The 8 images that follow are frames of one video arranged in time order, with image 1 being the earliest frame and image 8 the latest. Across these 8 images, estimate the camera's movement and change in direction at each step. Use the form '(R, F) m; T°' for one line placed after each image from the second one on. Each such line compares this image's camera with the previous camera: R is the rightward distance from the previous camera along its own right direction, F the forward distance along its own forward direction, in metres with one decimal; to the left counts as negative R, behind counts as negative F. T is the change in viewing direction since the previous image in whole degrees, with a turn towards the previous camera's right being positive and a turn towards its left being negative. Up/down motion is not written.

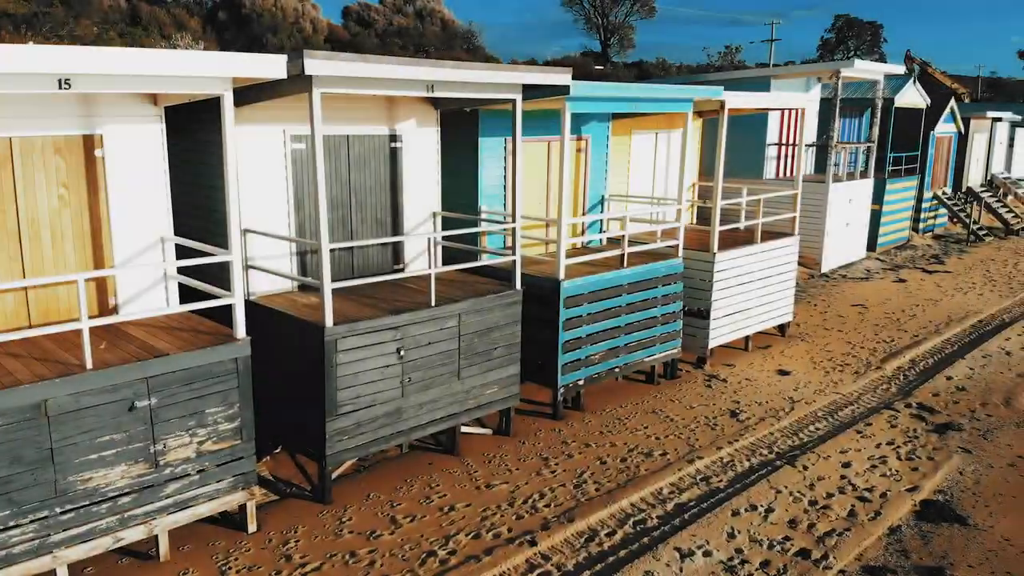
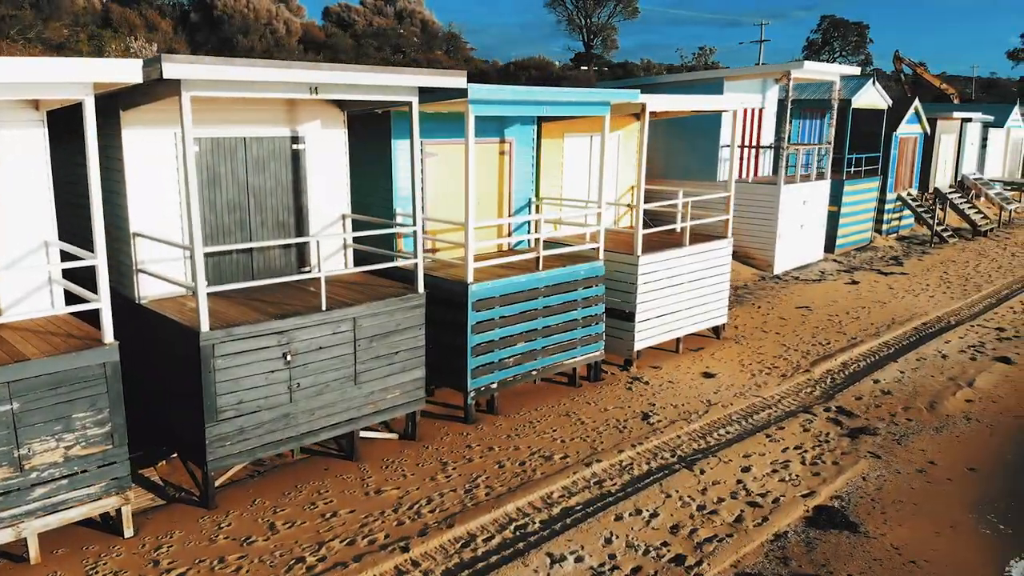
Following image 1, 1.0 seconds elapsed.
(+1.8, +0.1) m; 0°
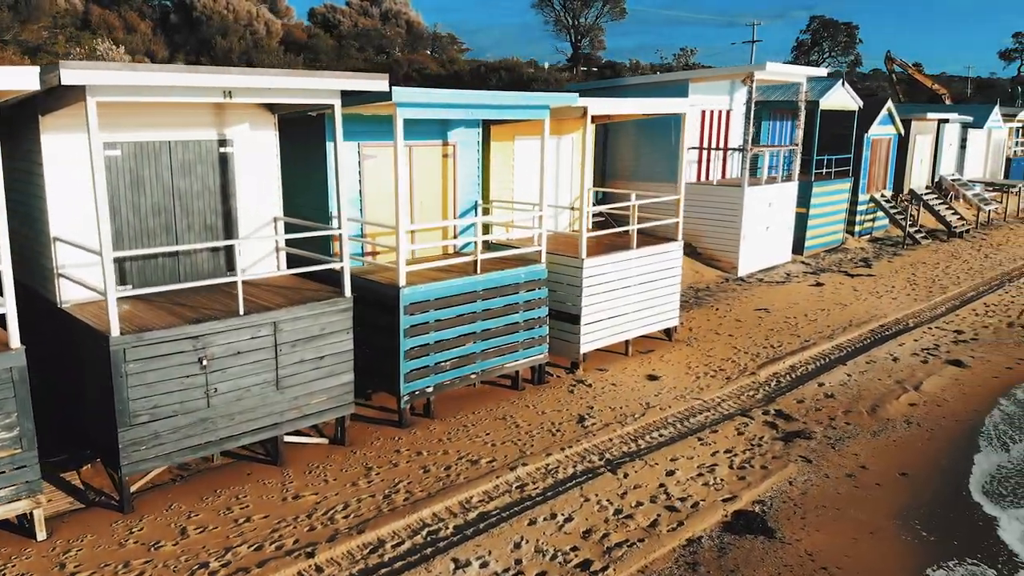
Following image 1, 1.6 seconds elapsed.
(+1.3, 0.0) m; 0°
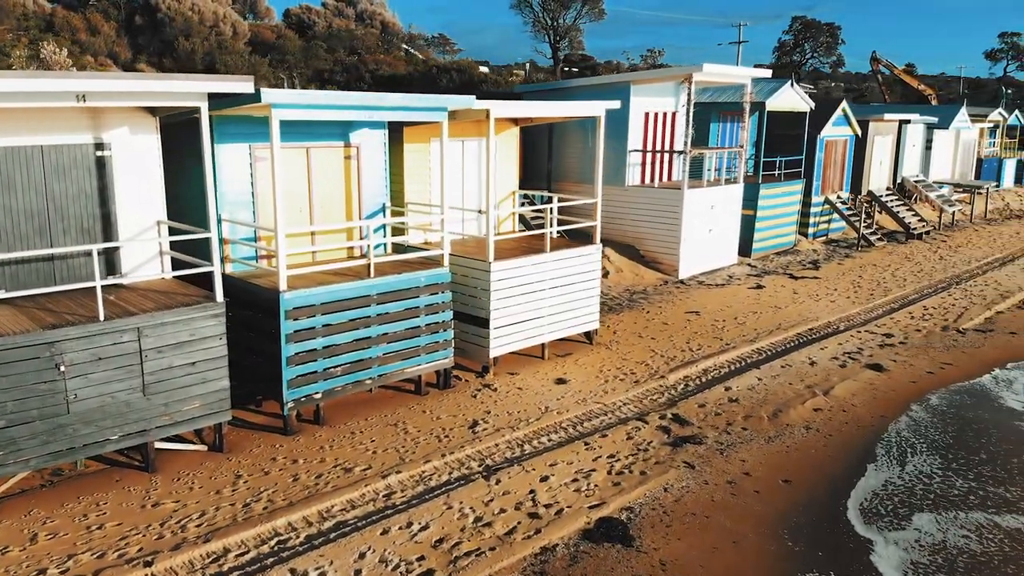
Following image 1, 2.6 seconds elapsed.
(+2.2, +0.1) m; 0°
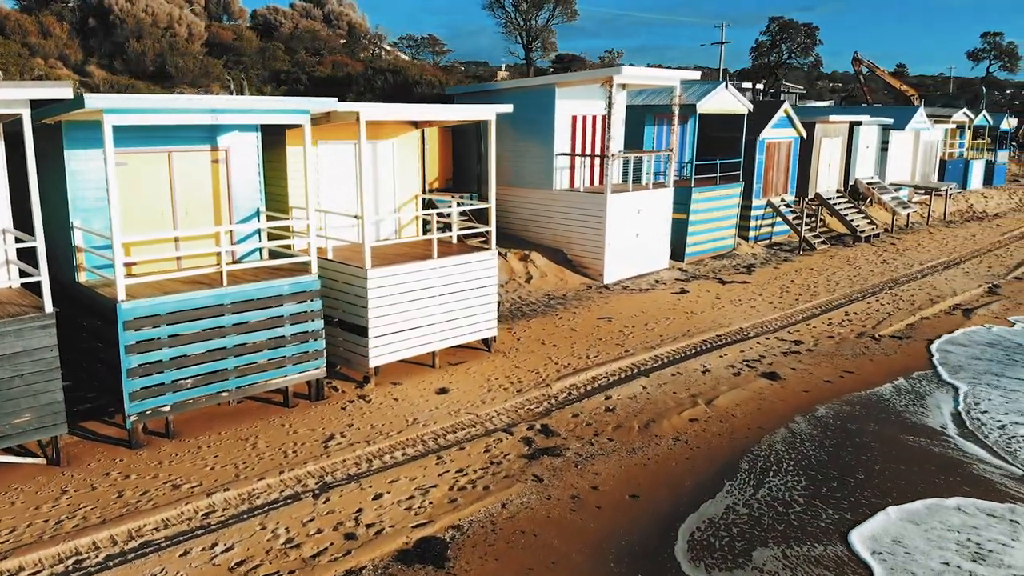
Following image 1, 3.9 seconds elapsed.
(+2.8, +0.2) m; 0°
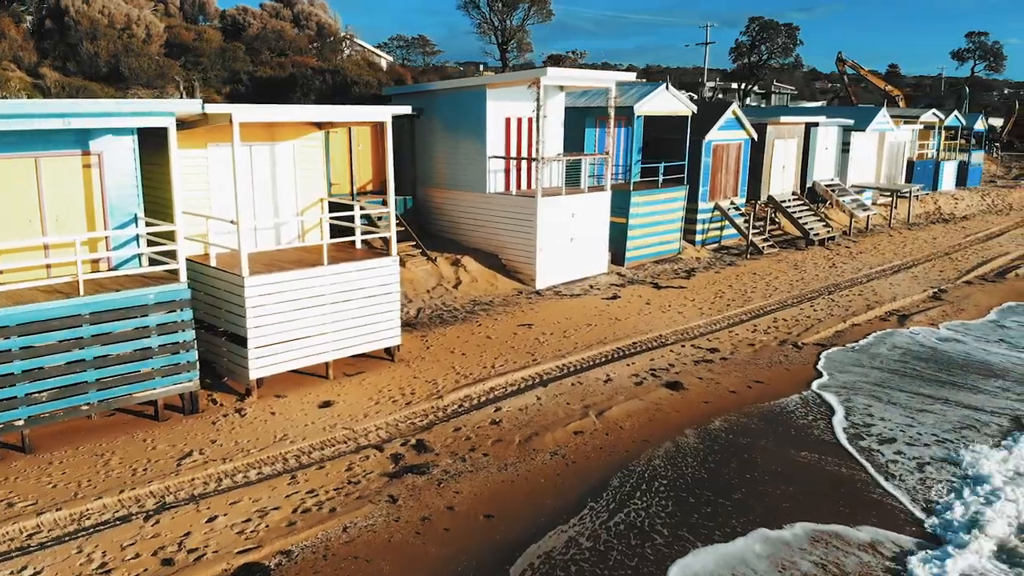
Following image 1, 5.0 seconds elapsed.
(+2.5, +0.3) m; 0°
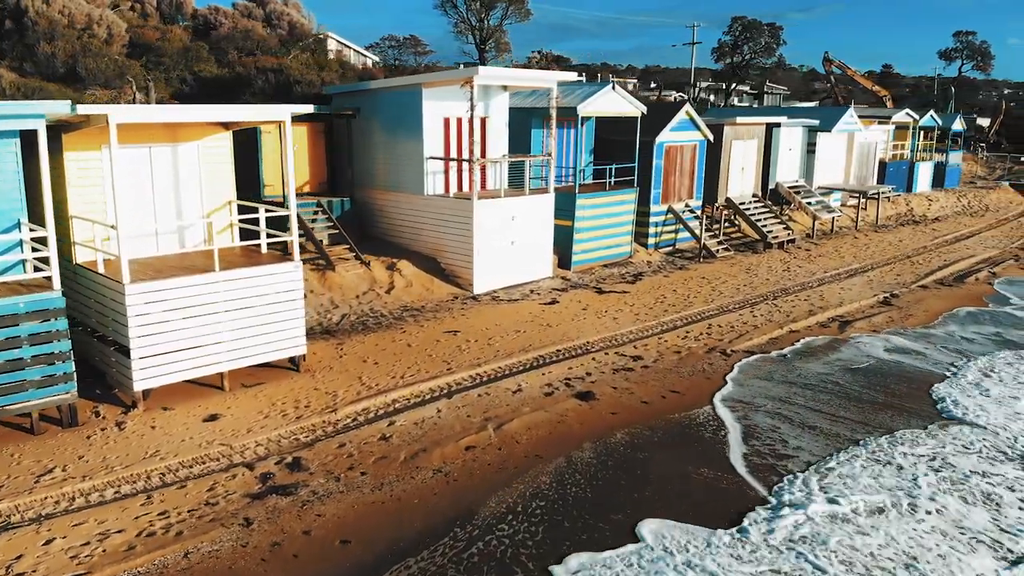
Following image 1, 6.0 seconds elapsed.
(+2.2, +0.4) m; 0°
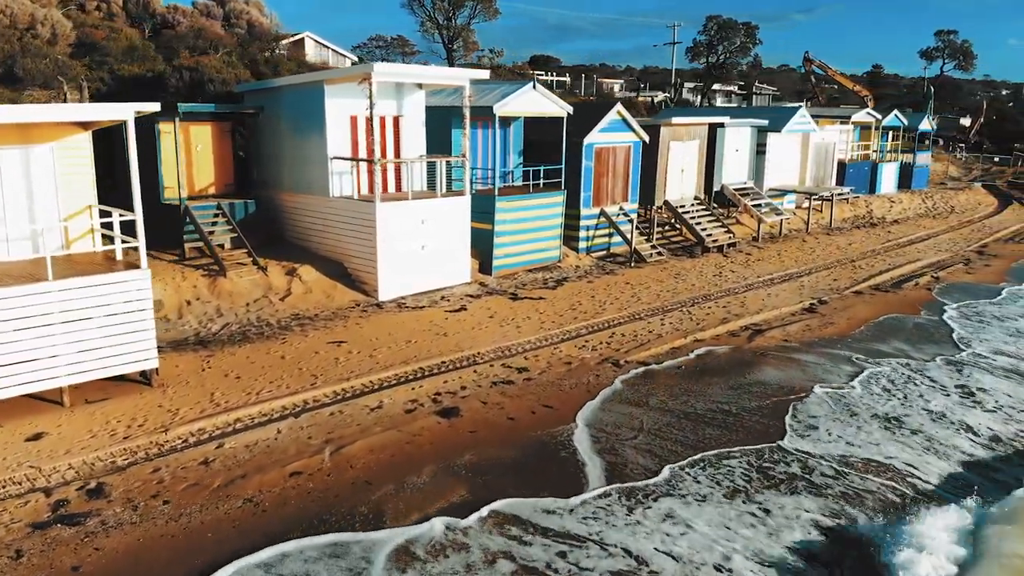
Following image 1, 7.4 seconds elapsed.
(+3.0, +0.6) m; 0°
